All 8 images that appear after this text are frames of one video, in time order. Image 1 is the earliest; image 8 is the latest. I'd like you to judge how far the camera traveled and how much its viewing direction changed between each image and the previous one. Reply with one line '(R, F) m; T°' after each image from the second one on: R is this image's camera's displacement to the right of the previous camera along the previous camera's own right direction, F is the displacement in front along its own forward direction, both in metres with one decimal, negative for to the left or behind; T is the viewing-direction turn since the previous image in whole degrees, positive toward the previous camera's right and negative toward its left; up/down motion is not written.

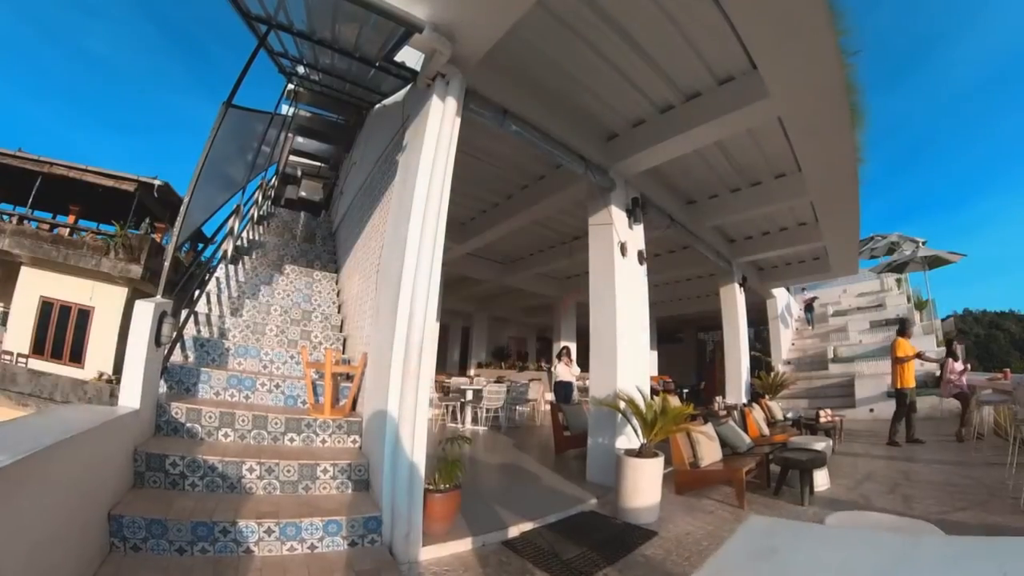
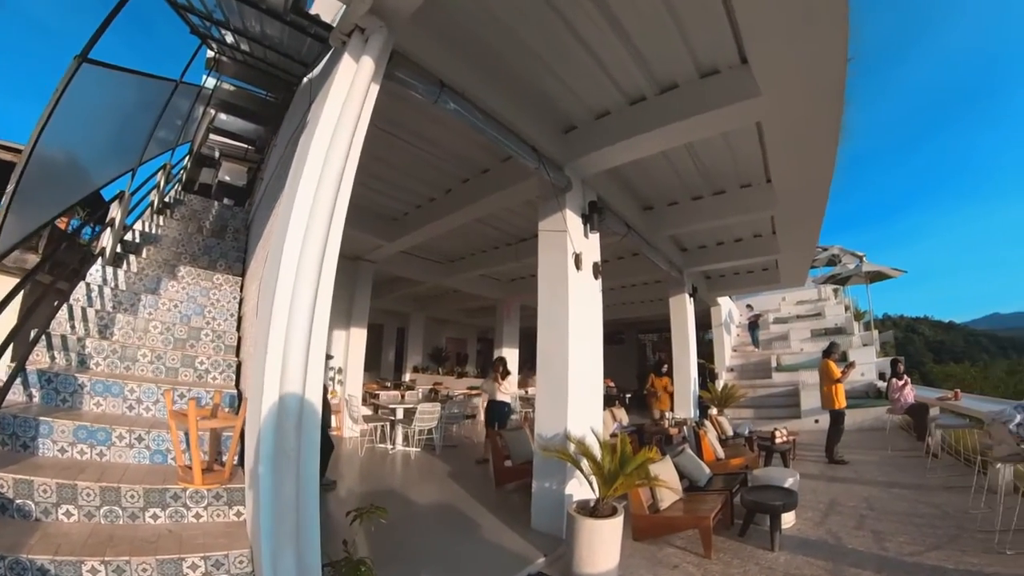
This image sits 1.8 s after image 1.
(0.0, +0.6) m; +6°
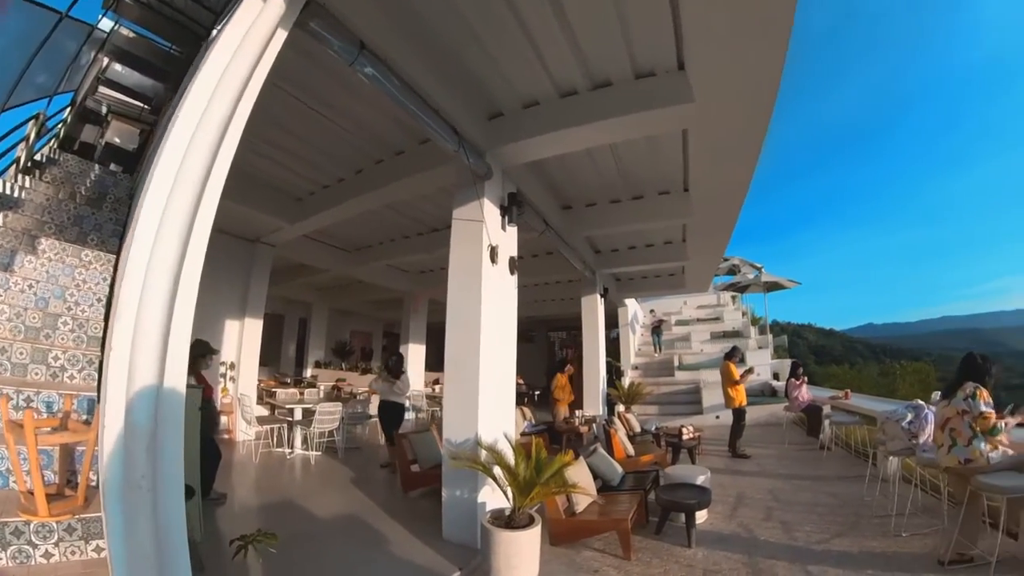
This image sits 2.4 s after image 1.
(-0.1, +0.2) m; +9°
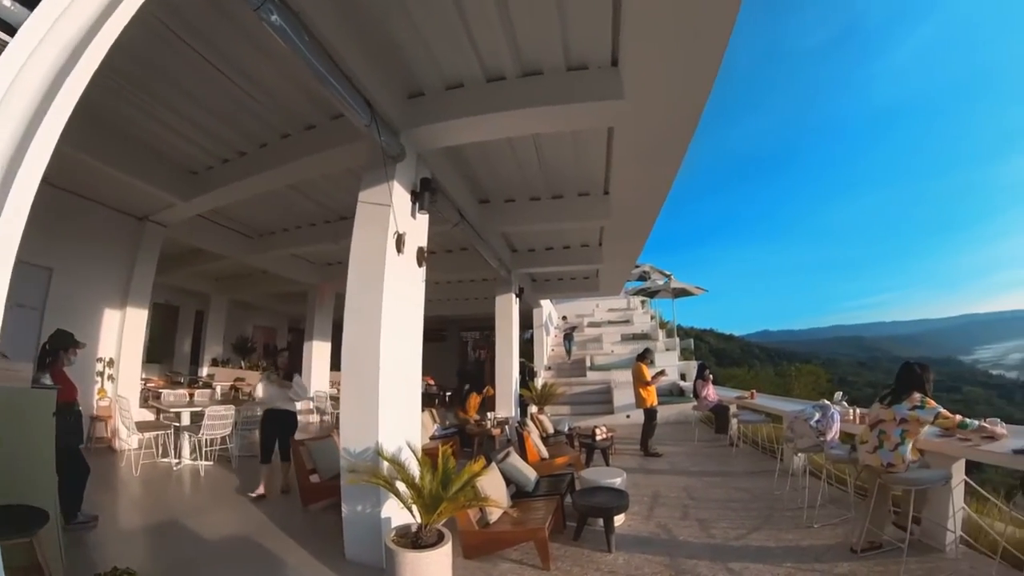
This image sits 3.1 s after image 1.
(0.0, +0.2) m; +8°
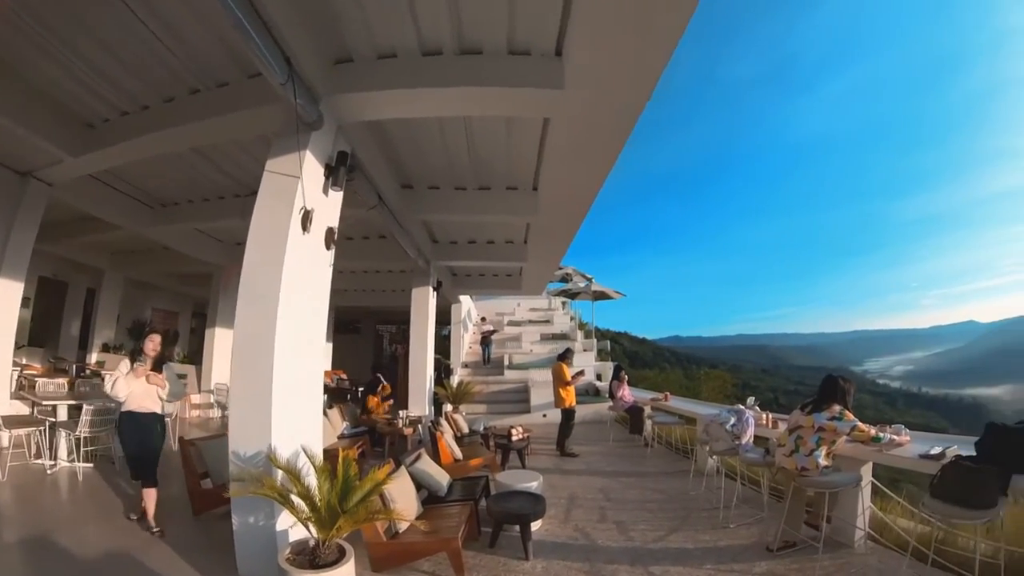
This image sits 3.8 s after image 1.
(0.0, +0.2) m; +8°
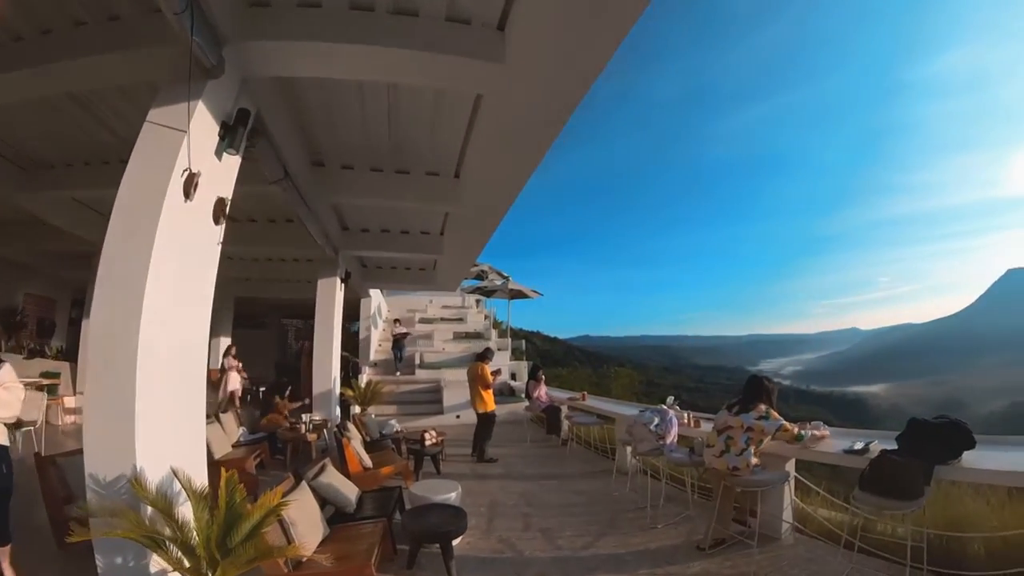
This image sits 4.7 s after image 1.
(-0.1, +0.3) m; +9°
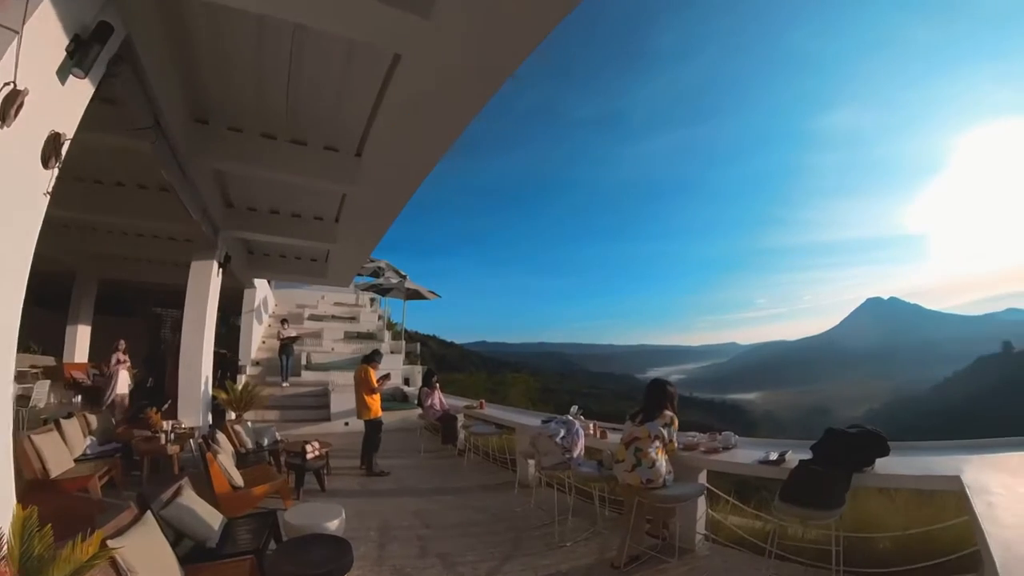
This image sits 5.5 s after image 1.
(-0.1, +0.5) m; +10°
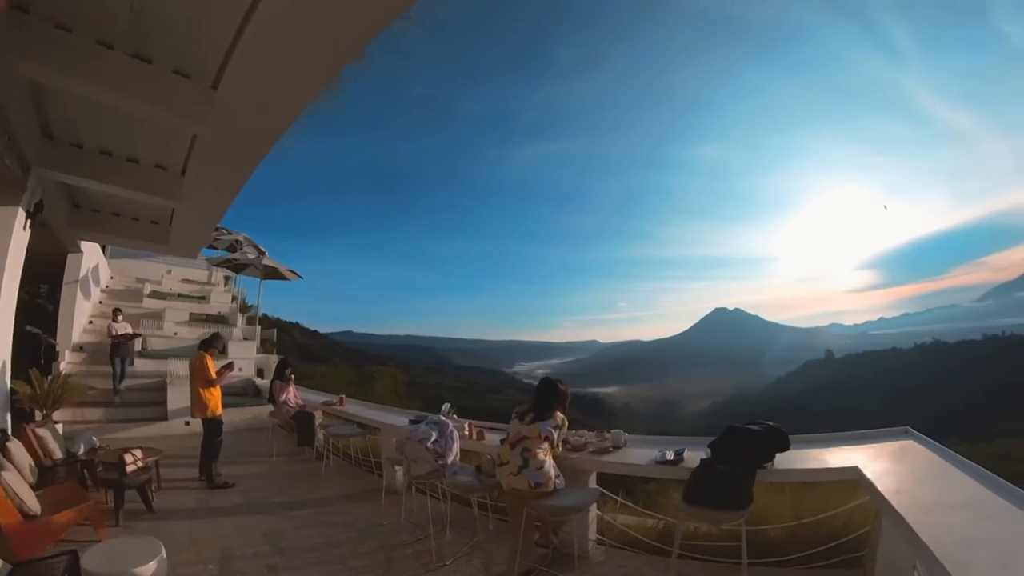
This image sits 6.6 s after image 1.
(-0.2, +0.6) m; +13°
